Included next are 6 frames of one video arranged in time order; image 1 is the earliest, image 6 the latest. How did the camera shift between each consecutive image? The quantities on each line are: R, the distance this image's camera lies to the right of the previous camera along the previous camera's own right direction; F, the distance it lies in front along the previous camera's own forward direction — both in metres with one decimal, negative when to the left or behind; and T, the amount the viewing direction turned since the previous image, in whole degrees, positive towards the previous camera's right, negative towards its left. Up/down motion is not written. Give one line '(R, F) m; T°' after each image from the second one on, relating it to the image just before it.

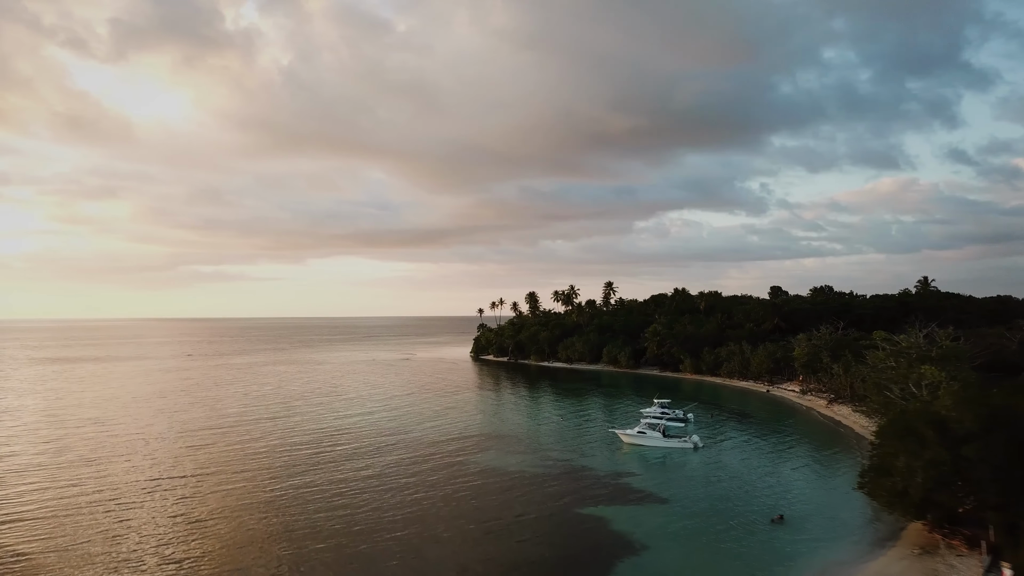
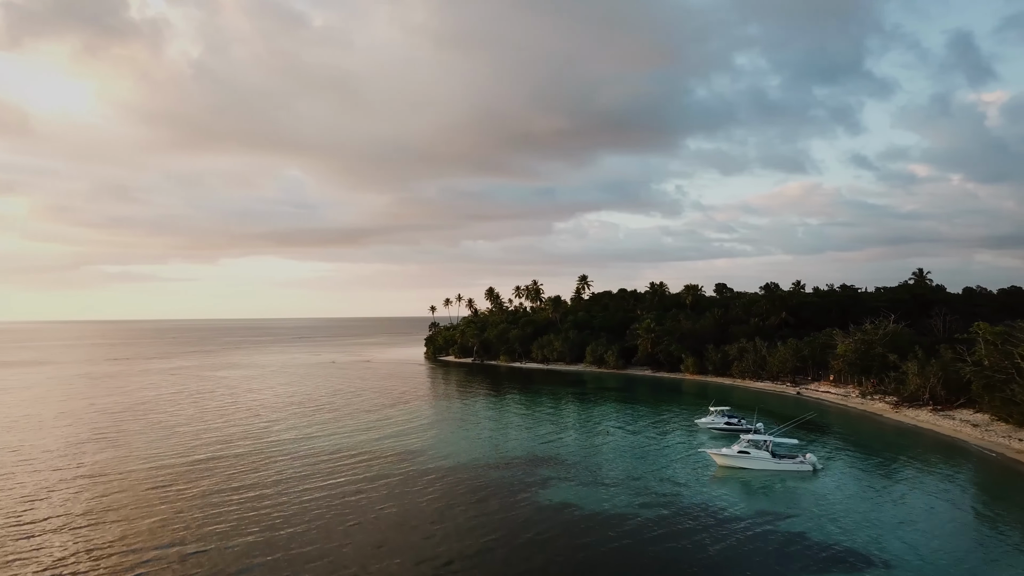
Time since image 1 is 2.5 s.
(-8.5, +14.4) m; +6°
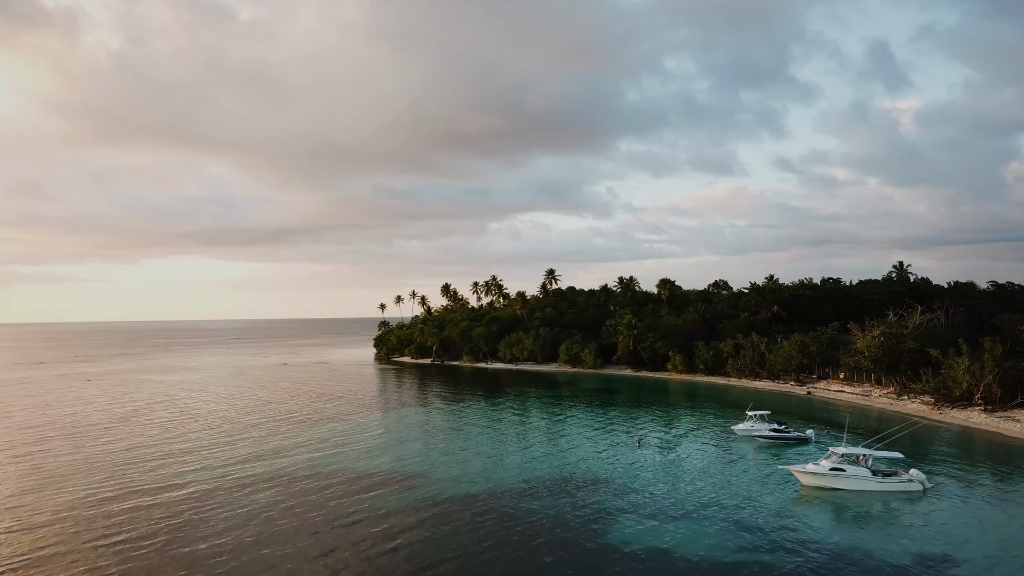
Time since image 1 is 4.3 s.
(-5.1, +9.9) m; +5°
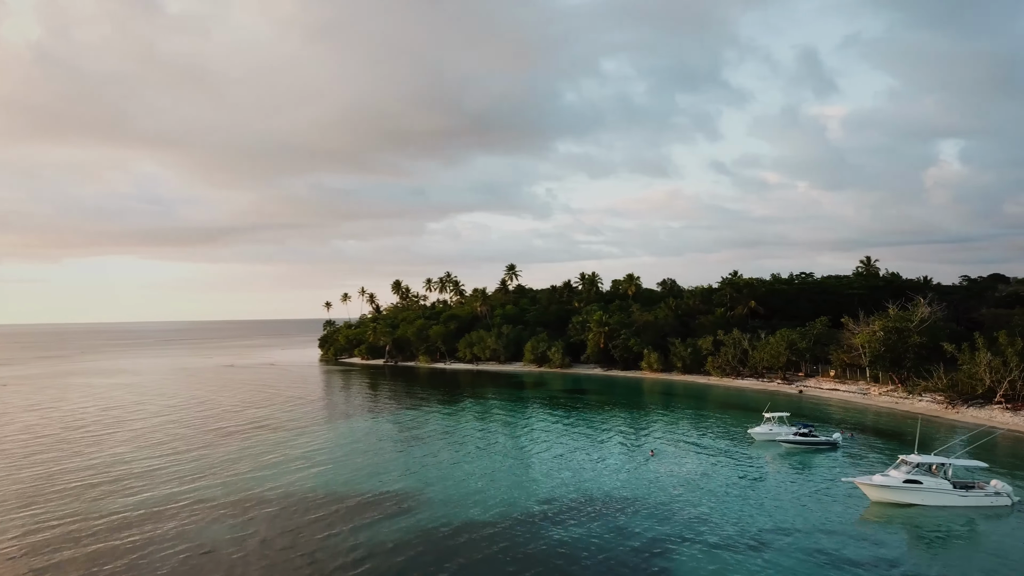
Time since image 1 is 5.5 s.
(-3.1, +6.9) m; +4°
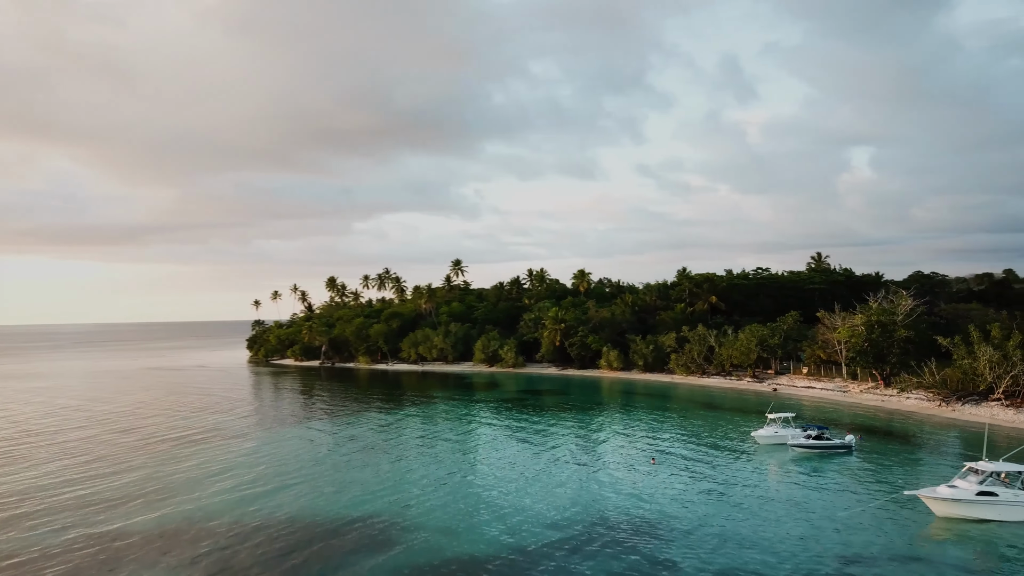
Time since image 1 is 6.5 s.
(-2.6, +6.1) m; +5°
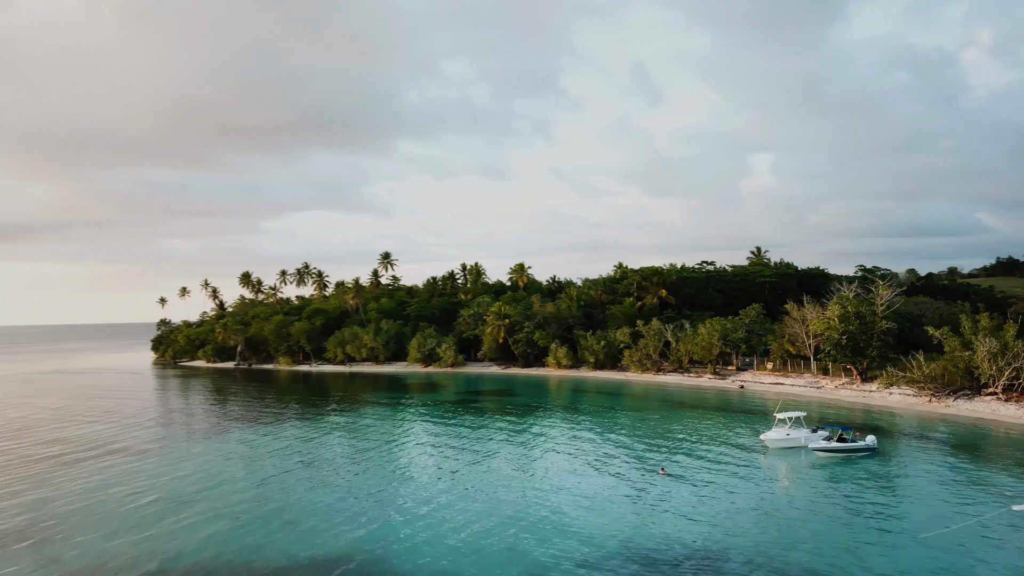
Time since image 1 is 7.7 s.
(-2.9, +6.8) m; +6°
